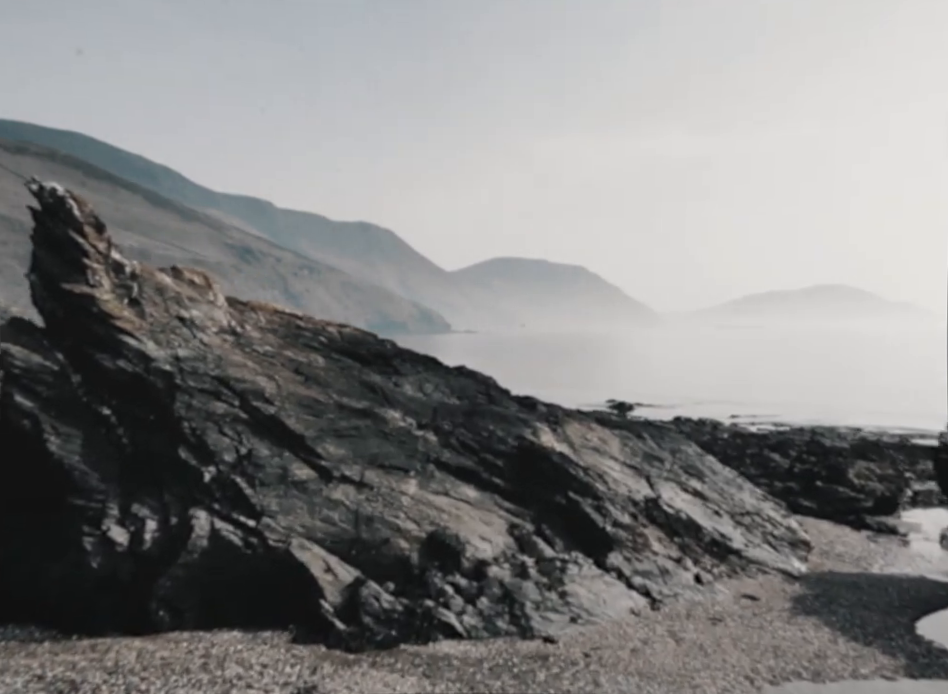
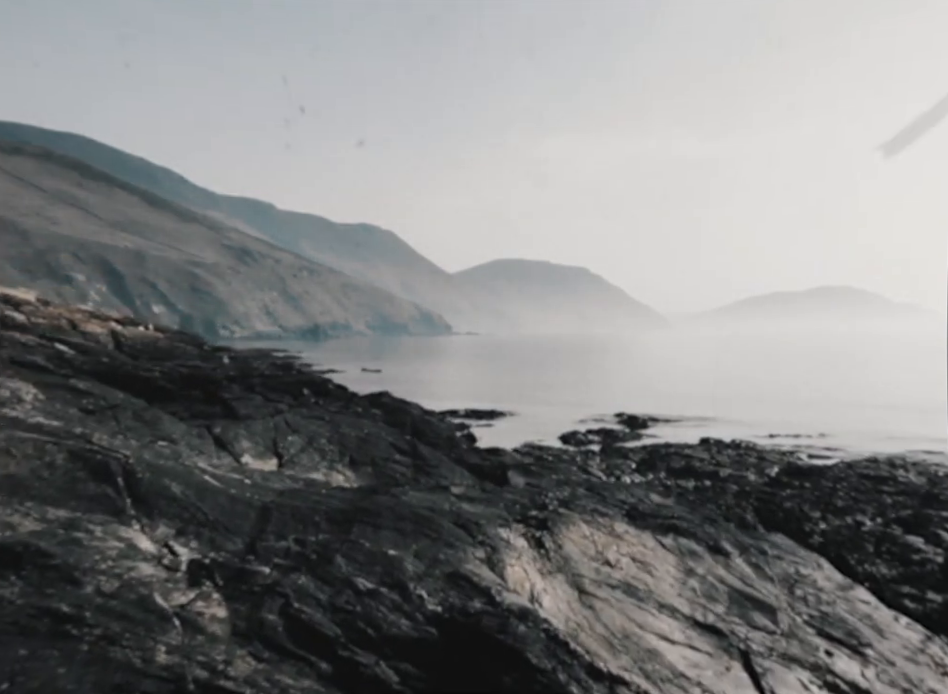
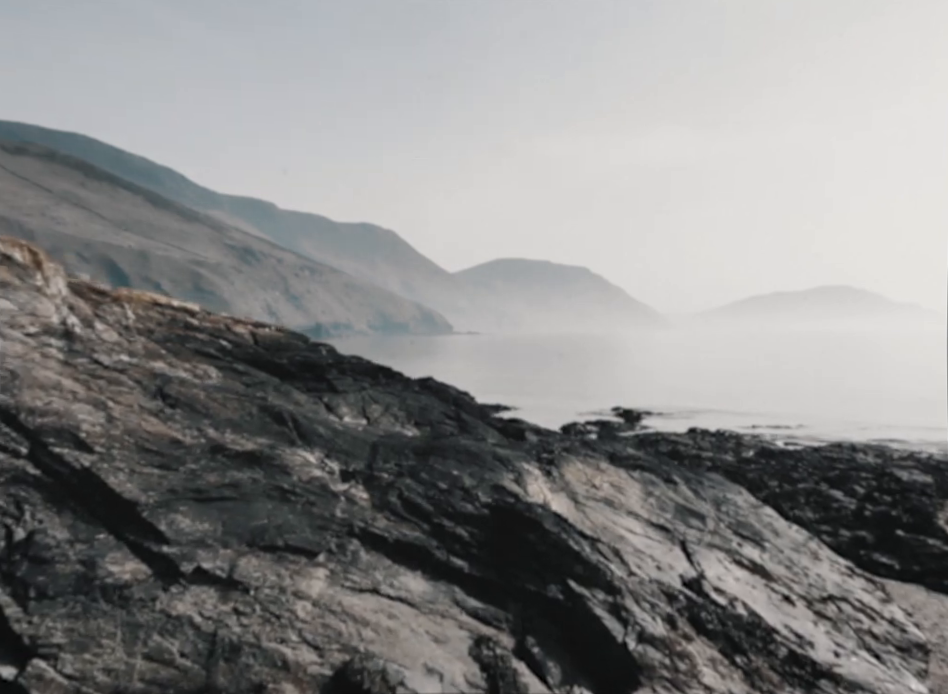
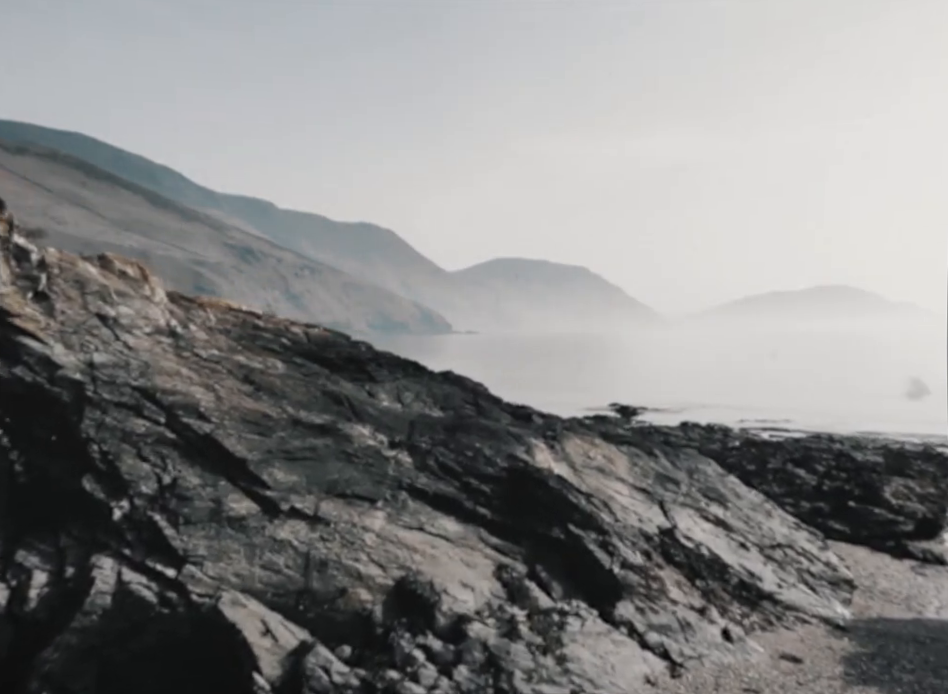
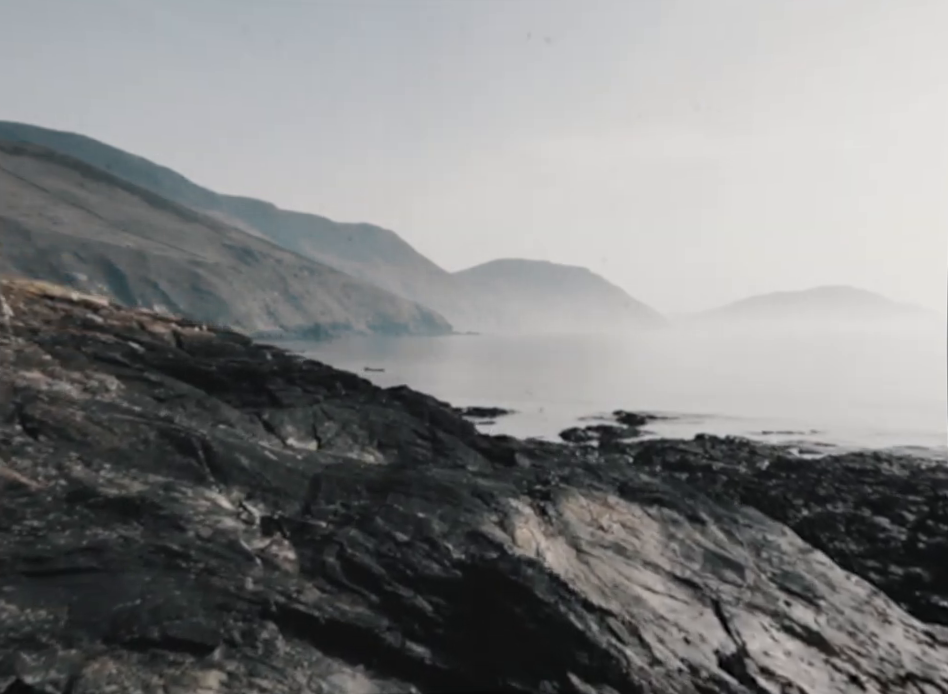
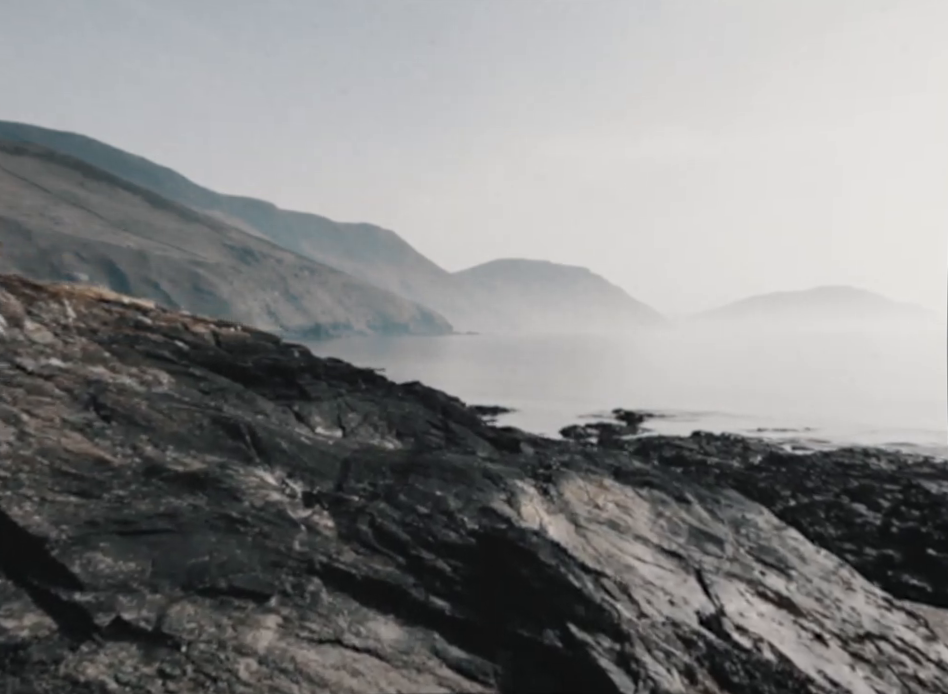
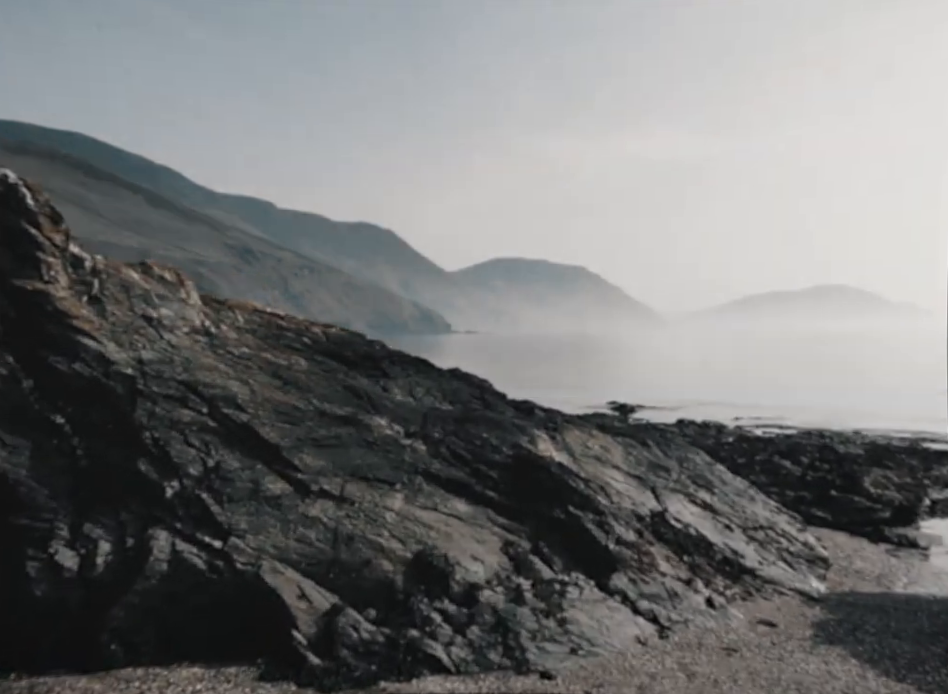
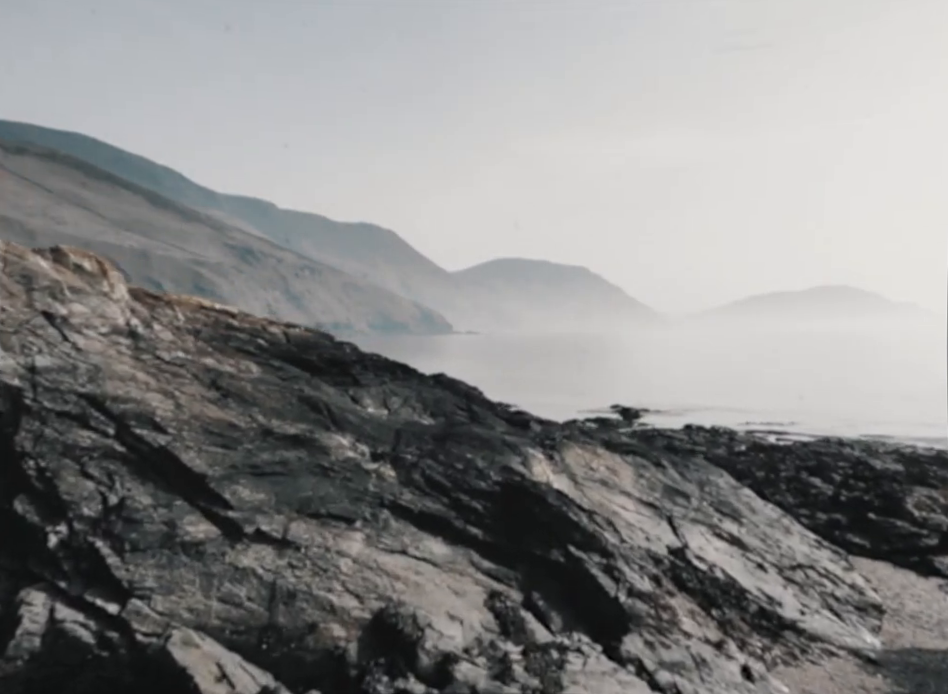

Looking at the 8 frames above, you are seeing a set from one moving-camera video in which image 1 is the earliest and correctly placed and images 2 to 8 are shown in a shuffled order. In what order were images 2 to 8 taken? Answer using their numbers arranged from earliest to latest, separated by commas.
7, 4, 8, 3, 6, 5, 2
